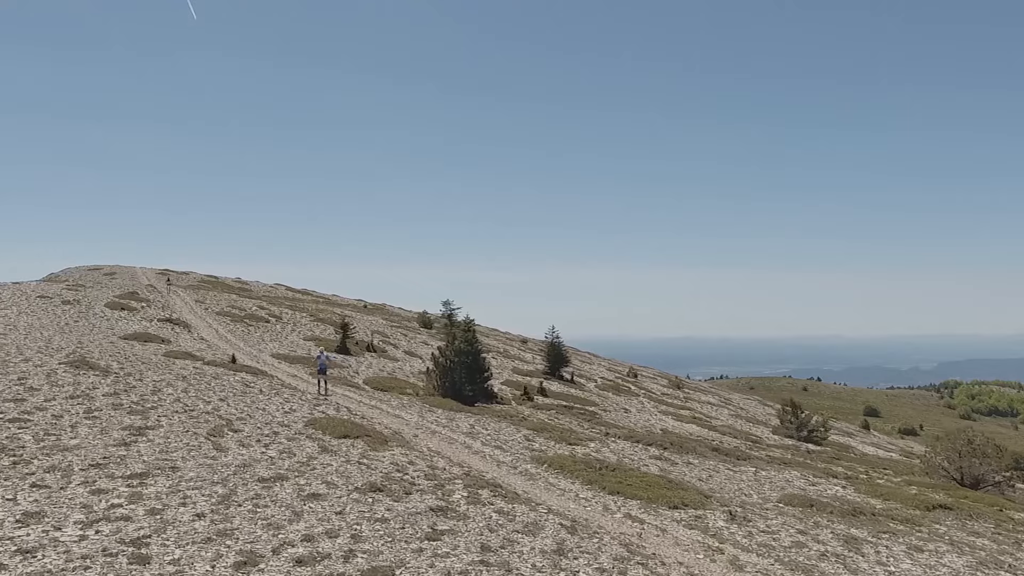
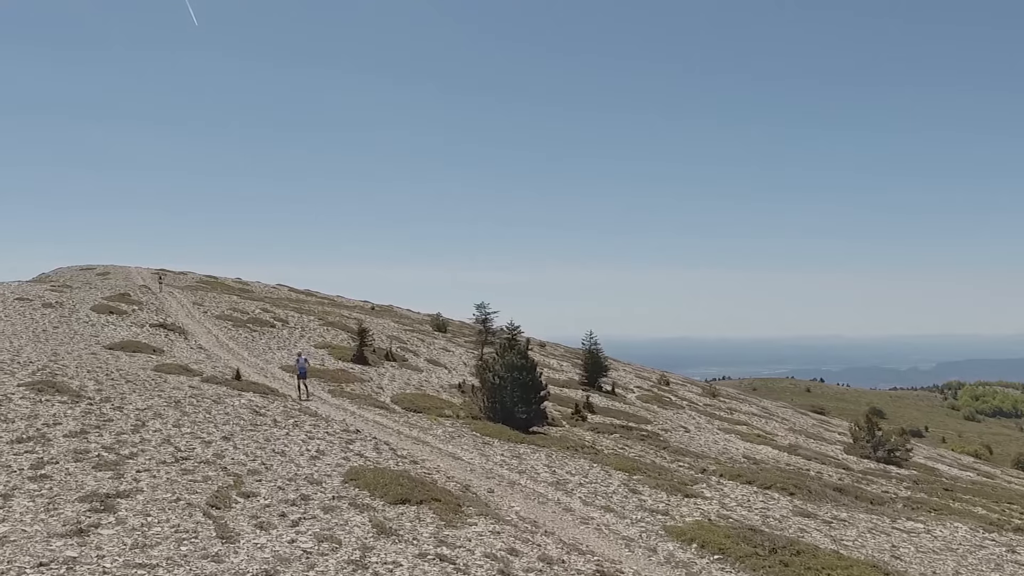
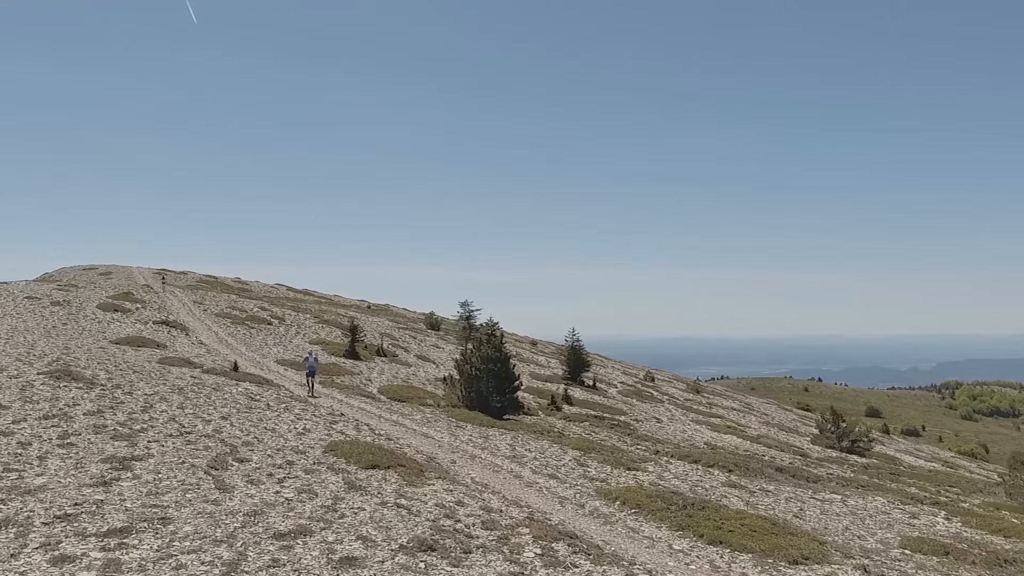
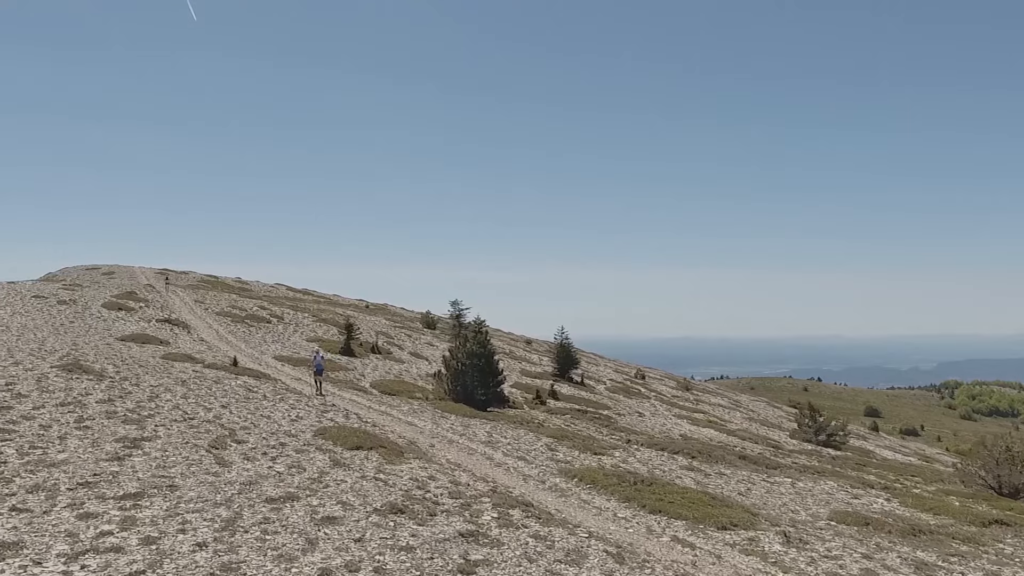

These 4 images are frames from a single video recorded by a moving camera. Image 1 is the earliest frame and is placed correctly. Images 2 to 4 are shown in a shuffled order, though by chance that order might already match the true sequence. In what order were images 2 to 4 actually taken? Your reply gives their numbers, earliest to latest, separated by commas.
4, 3, 2
